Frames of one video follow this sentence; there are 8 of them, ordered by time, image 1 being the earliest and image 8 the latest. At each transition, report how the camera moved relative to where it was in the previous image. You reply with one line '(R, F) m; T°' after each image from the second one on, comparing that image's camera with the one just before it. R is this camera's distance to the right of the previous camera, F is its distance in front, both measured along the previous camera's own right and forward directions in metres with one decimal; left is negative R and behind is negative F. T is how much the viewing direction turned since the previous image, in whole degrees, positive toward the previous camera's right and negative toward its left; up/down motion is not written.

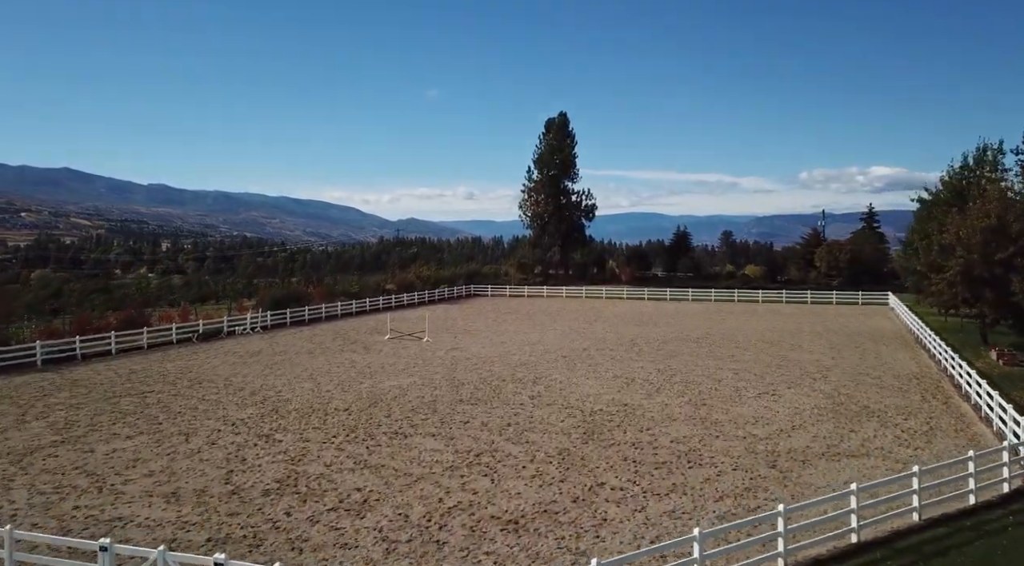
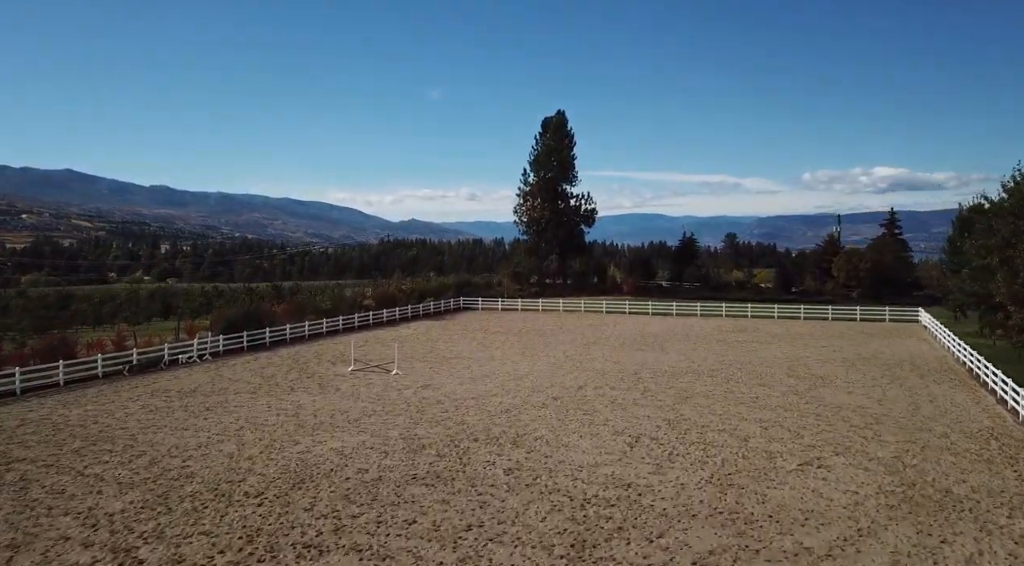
(+0.6, +3.6) m; 0°
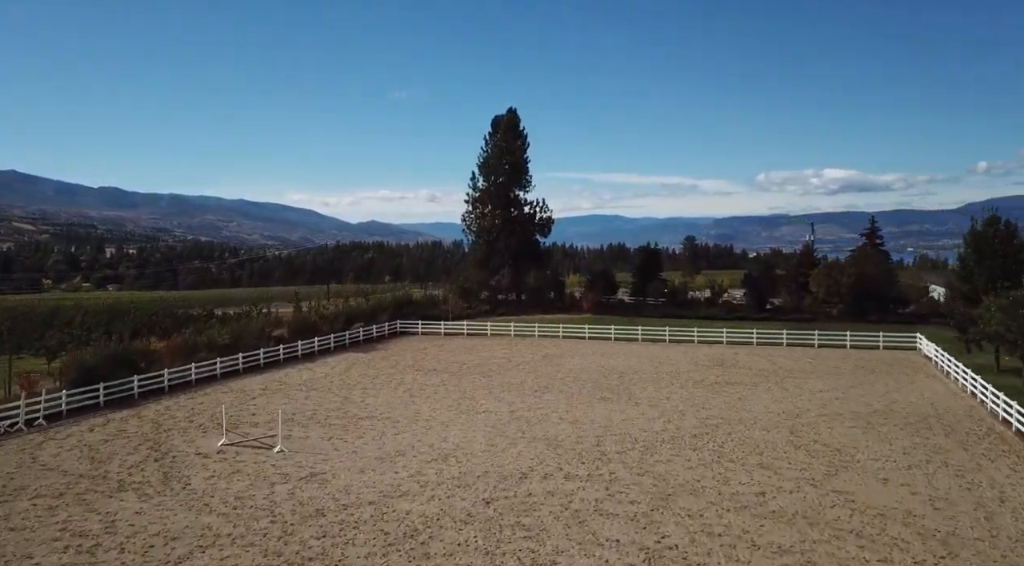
(+0.9, +5.3) m; +3°
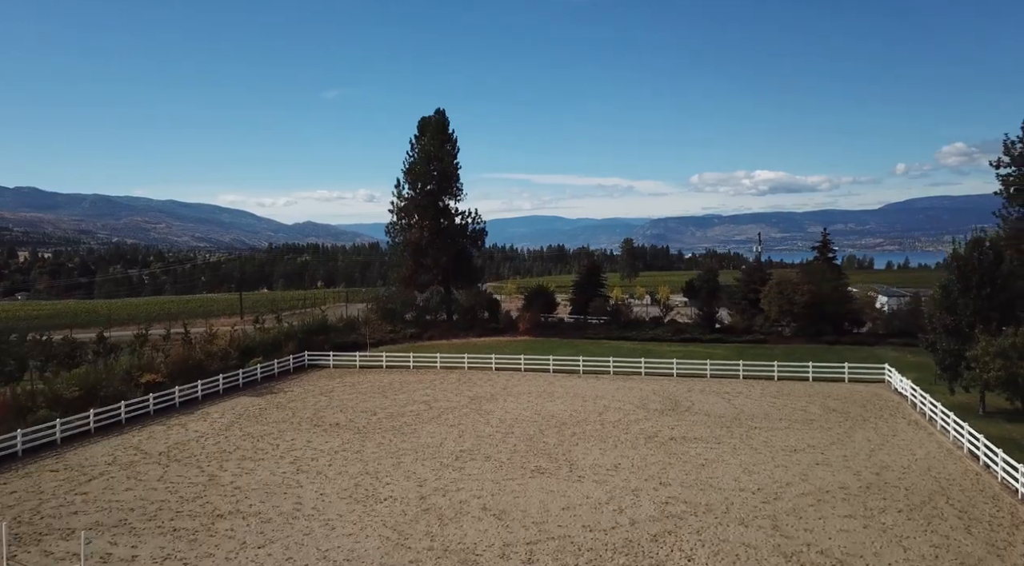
(+0.8, +4.3) m; +5°
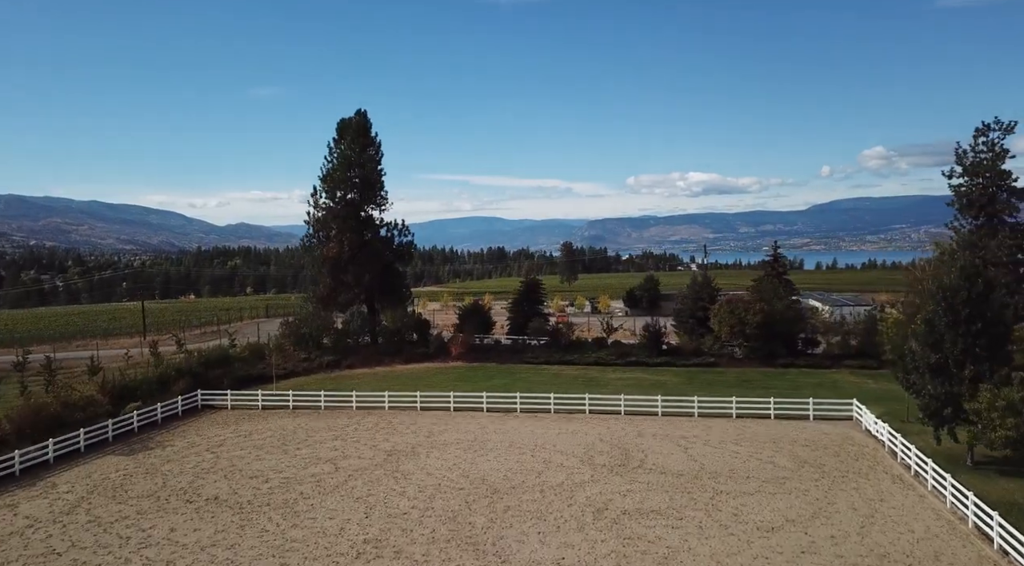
(+0.6, +3.8) m; +5°
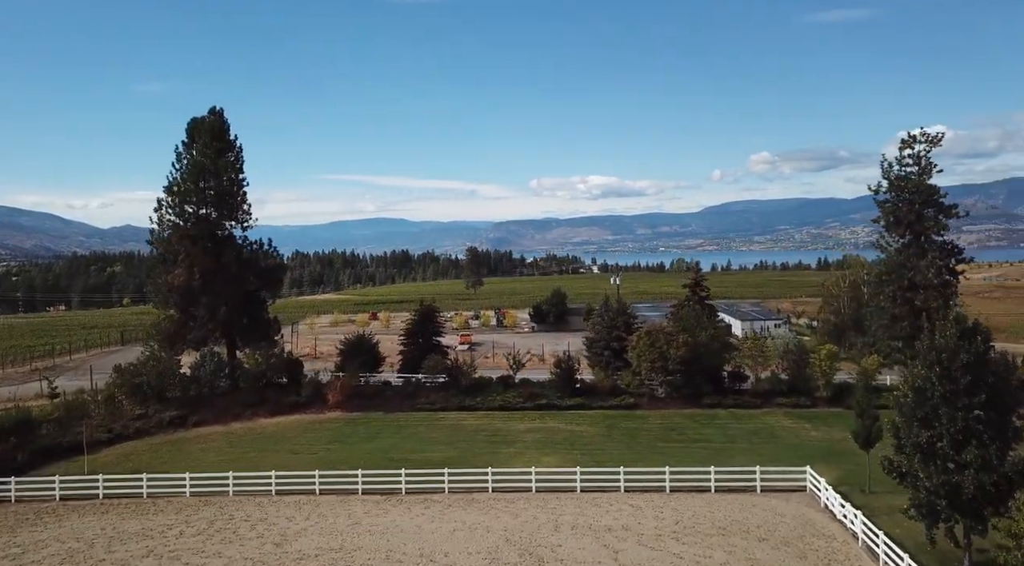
(+0.8, +5.3) m; +8°
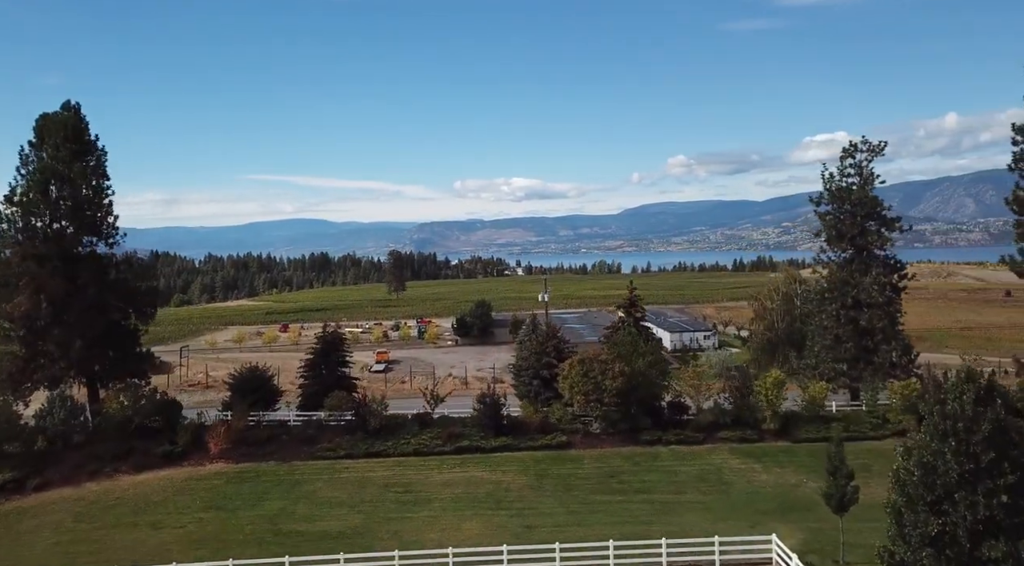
(+0.4, +3.8) m; +6°
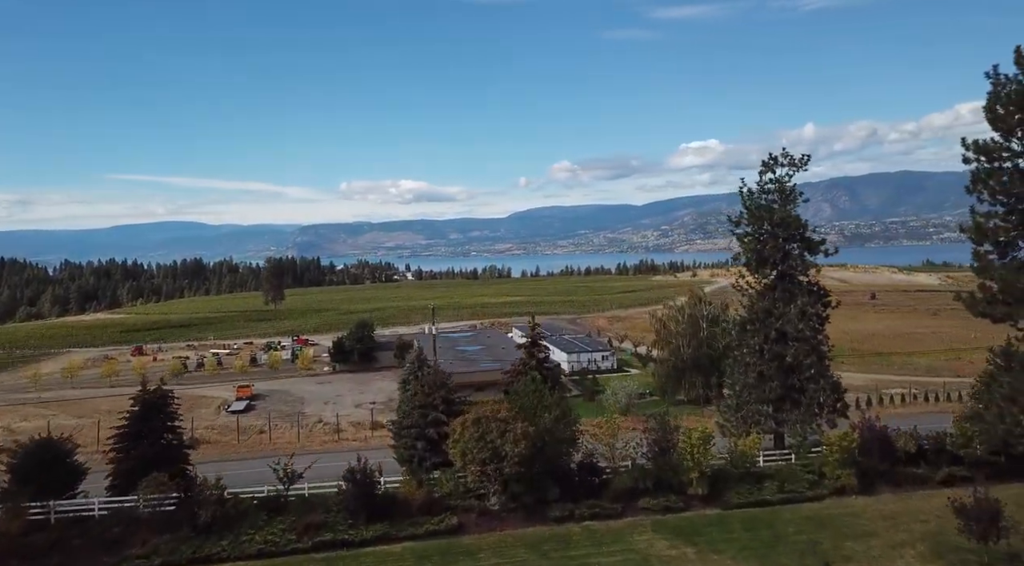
(+0.5, +5.4) m; +9°
